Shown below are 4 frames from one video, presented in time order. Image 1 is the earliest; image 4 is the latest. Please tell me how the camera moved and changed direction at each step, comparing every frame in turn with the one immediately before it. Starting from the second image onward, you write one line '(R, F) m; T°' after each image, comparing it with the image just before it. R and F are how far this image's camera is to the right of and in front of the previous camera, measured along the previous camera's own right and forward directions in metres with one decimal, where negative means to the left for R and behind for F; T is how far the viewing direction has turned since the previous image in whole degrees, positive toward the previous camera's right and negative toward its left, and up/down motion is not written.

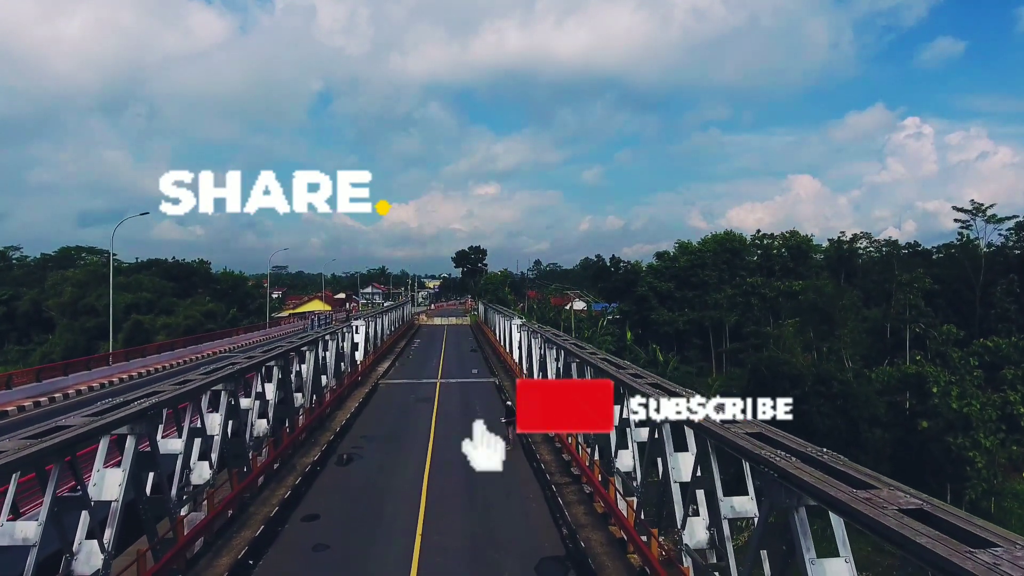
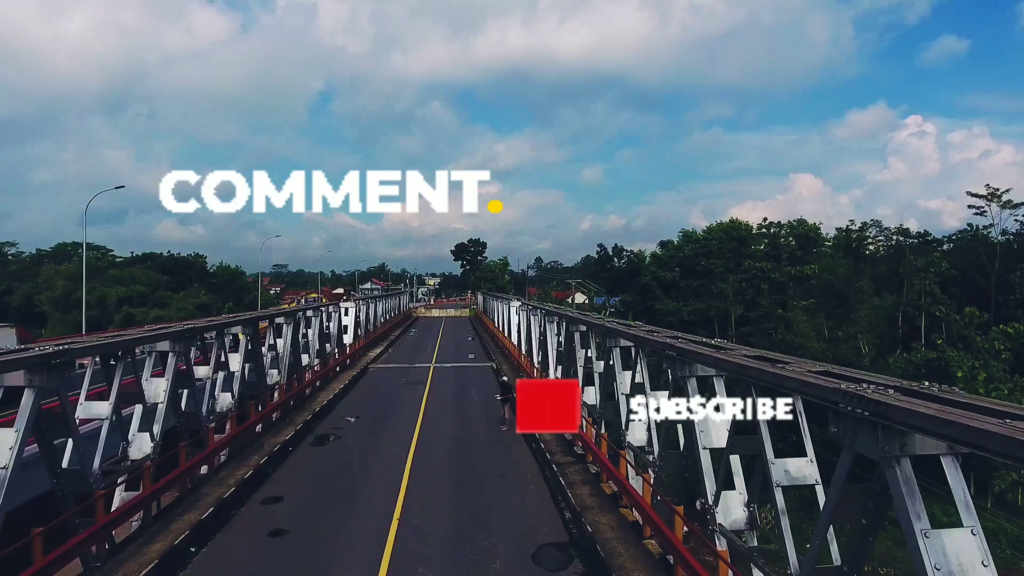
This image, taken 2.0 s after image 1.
(+0.1, +1.9) m; 0°
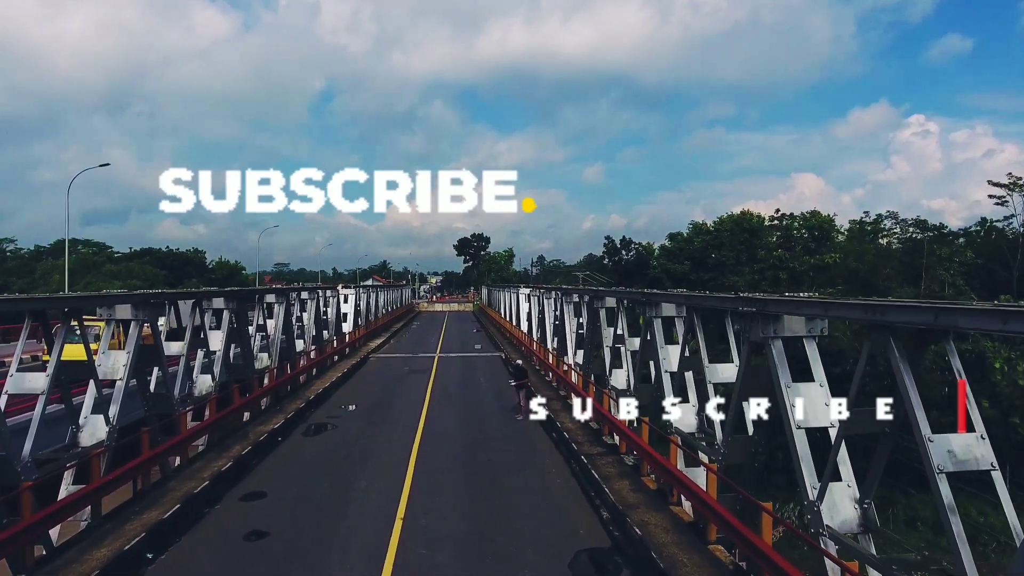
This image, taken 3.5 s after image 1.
(-0.4, +1.8) m; 0°
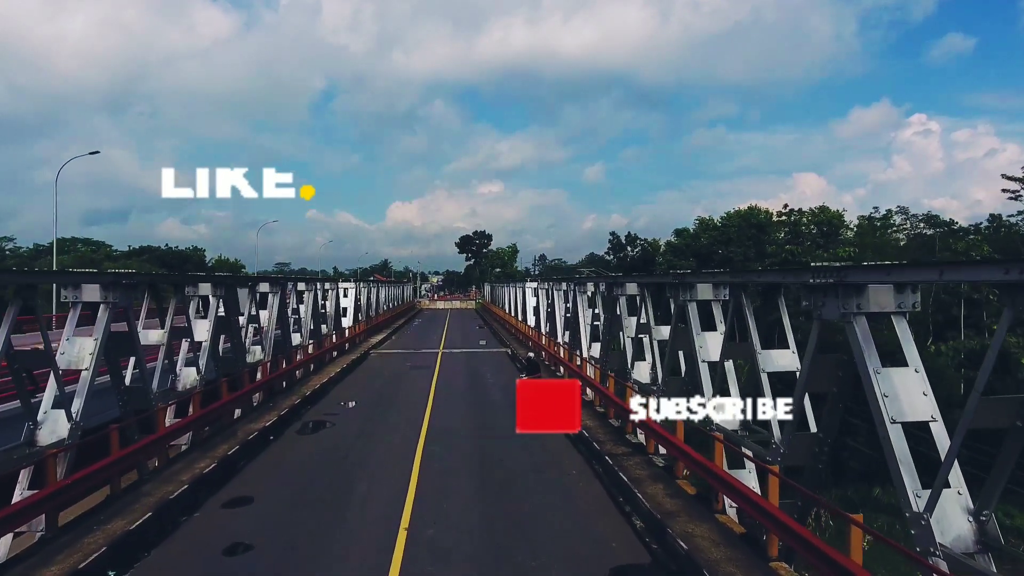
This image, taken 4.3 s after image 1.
(-0.2, +1.2) m; 0°
